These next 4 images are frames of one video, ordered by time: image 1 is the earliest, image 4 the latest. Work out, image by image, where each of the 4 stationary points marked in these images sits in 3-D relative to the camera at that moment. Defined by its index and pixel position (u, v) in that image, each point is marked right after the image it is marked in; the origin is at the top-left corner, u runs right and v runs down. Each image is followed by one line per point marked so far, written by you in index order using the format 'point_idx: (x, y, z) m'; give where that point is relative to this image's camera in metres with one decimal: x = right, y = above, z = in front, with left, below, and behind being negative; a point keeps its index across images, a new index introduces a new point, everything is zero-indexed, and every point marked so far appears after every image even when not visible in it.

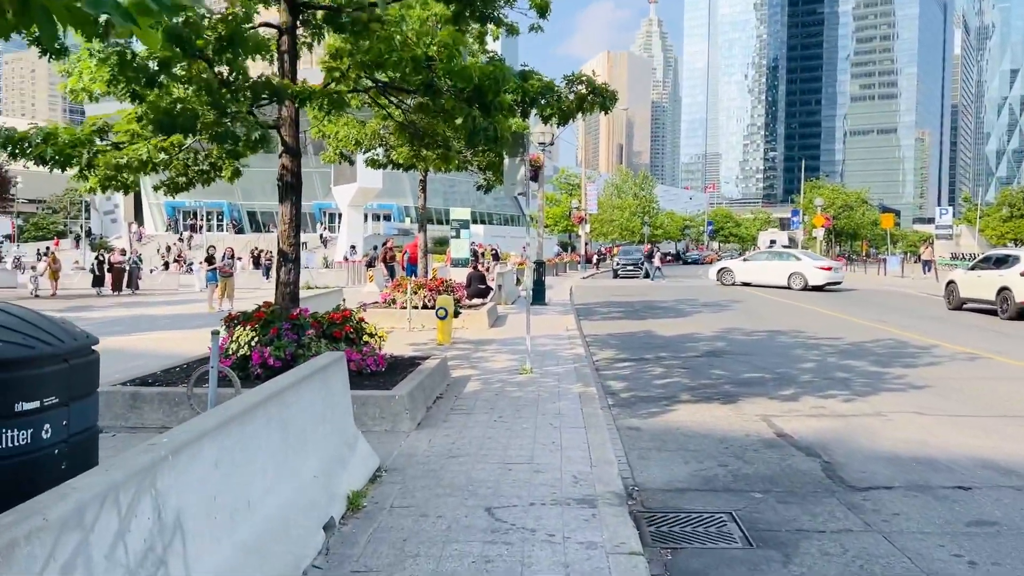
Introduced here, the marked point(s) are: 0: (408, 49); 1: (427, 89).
0: (-1.0, +2.4, +8.3) m
1: (-0.8, +2.0, +8.4) m
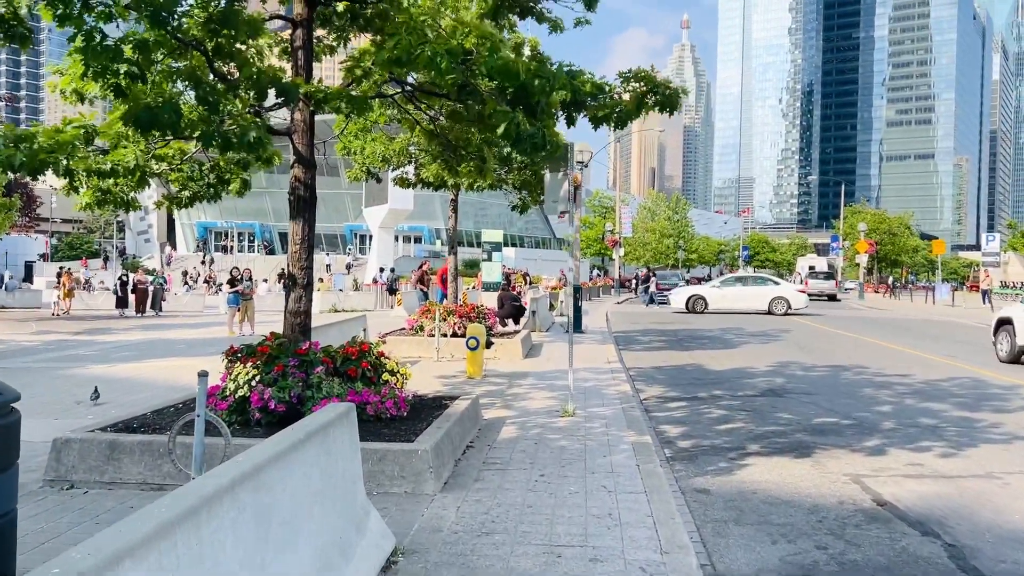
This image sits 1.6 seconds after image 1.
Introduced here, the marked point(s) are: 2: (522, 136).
0: (-0.6, +2.1, +7.3) m
1: (-0.4, +1.7, +7.3) m
2: (+0.1, +1.2, +6.5) m
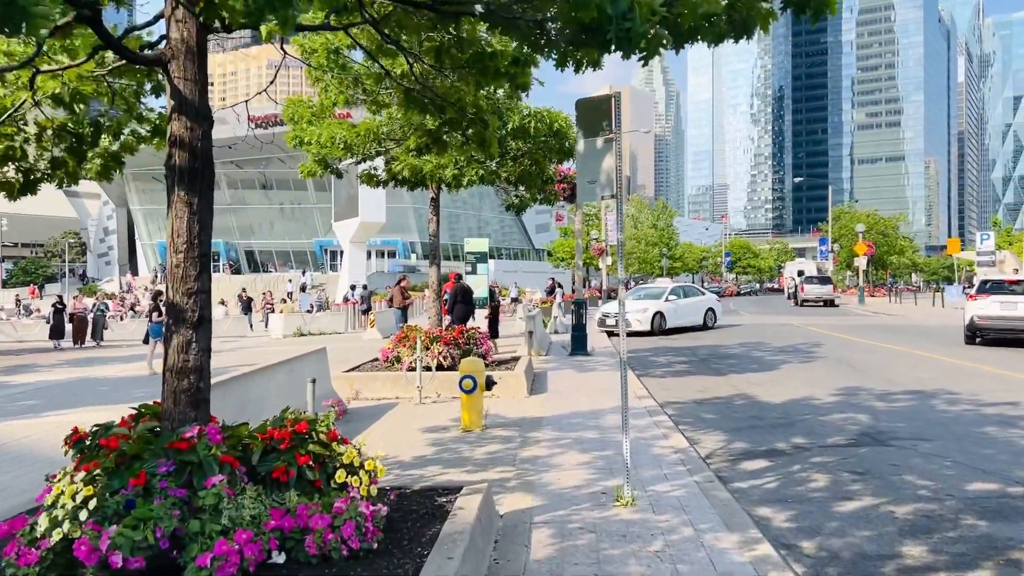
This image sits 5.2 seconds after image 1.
0: (-0.5, +1.9, +4.3) m
1: (-0.3, +1.5, +4.3) m
2: (+0.3, +1.0, +3.5) m
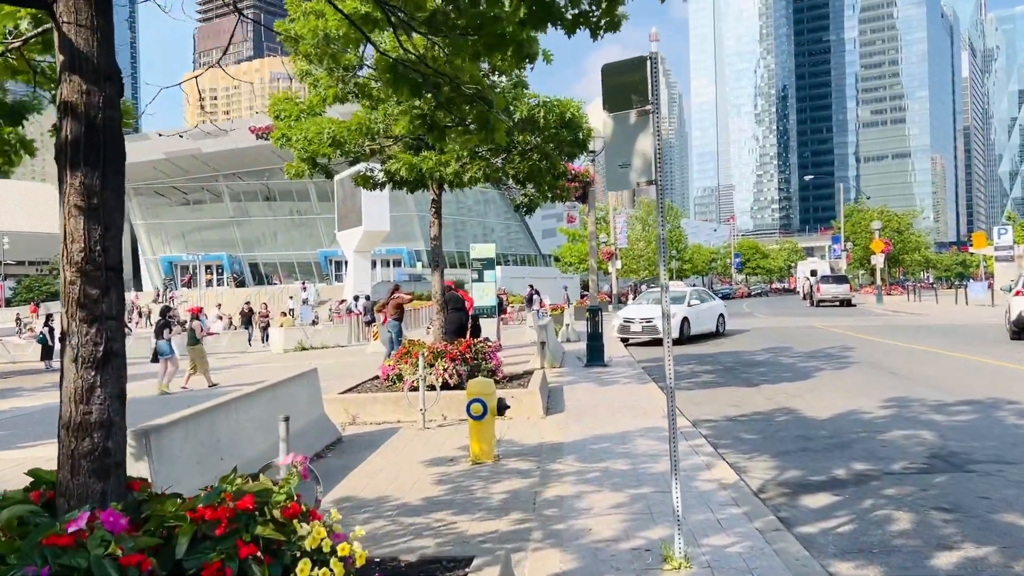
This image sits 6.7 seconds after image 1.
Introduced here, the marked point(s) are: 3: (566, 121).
0: (-0.4, +1.9, +3.1) m
1: (-0.2, +1.5, +3.1) m
2: (+0.3, +1.0, +2.3) m
3: (+0.7, +2.2, +11.1) m
